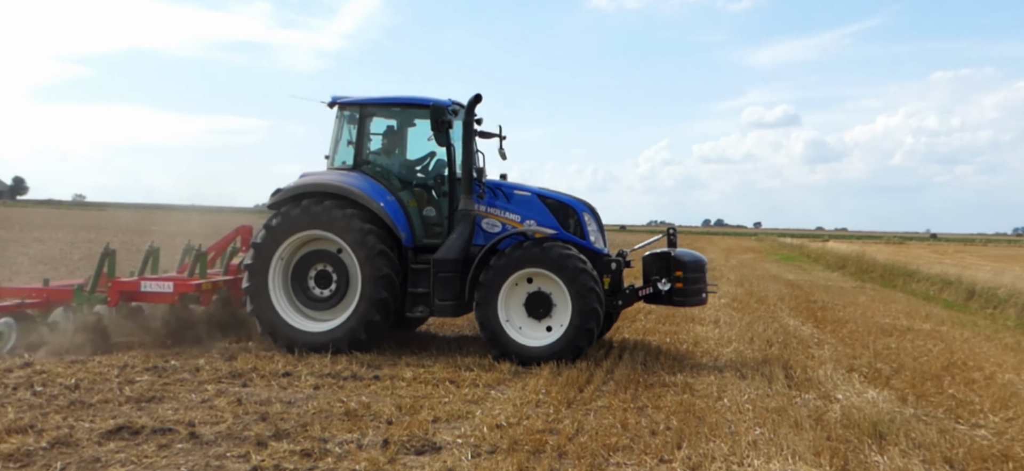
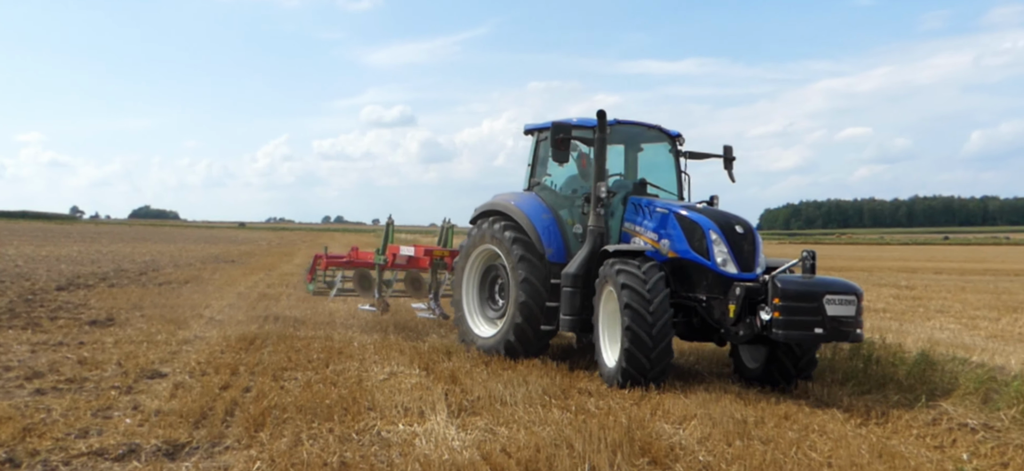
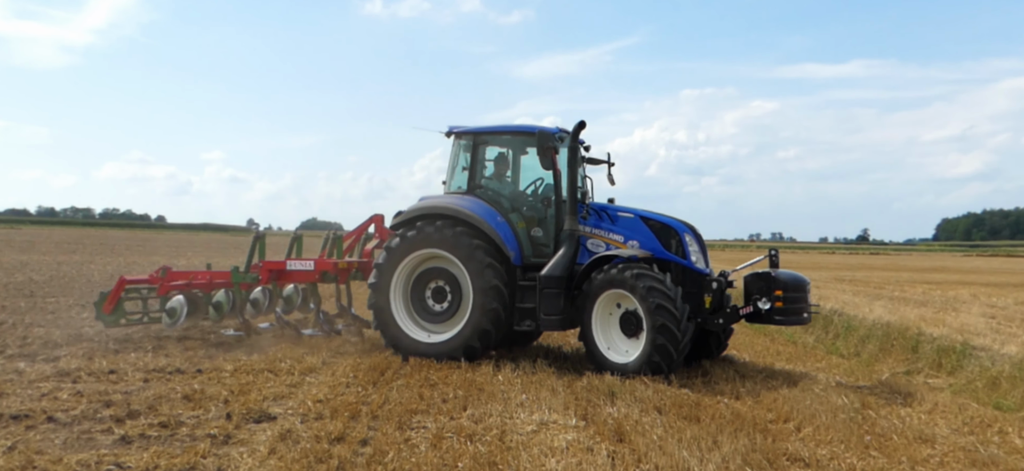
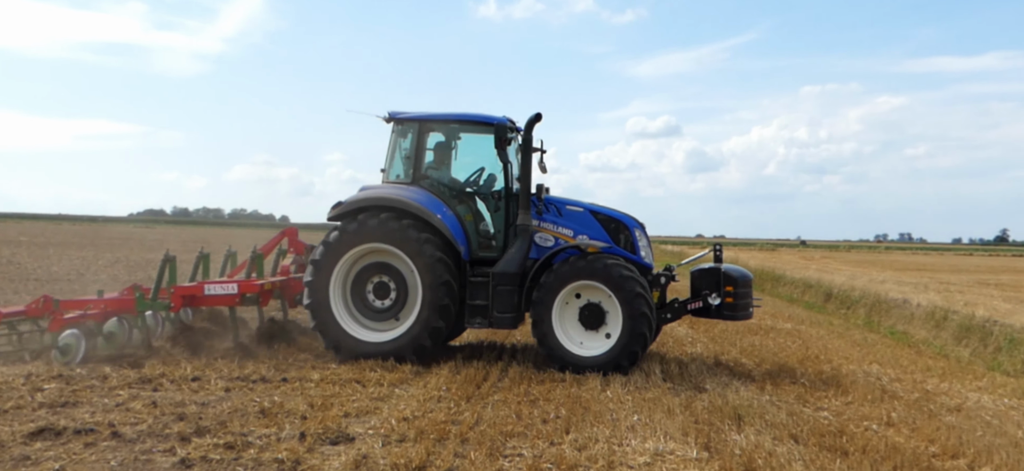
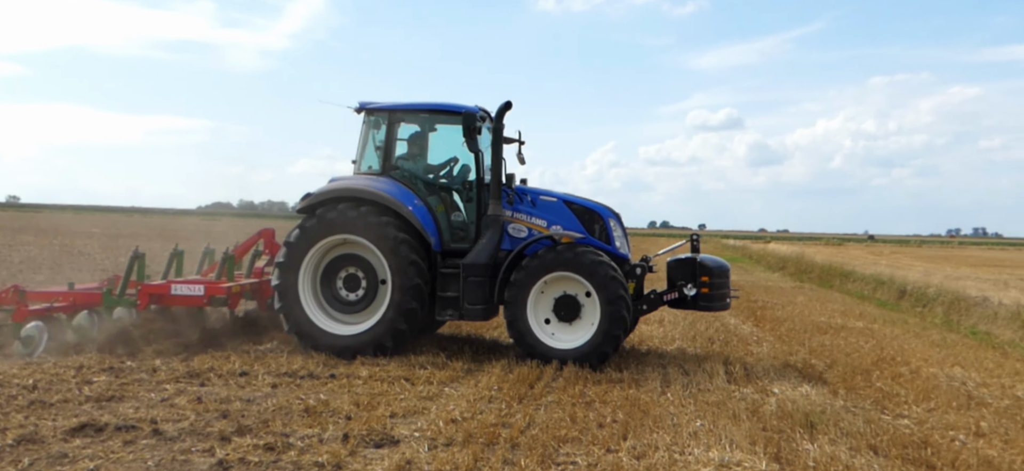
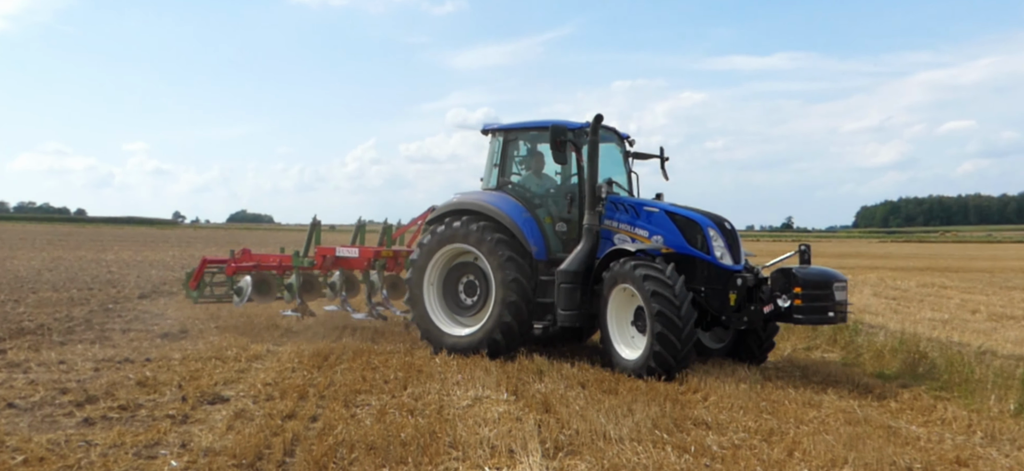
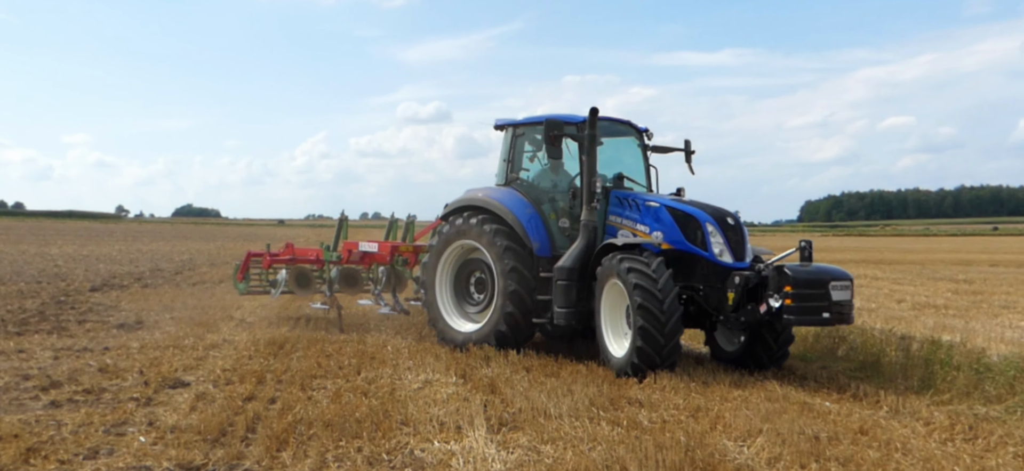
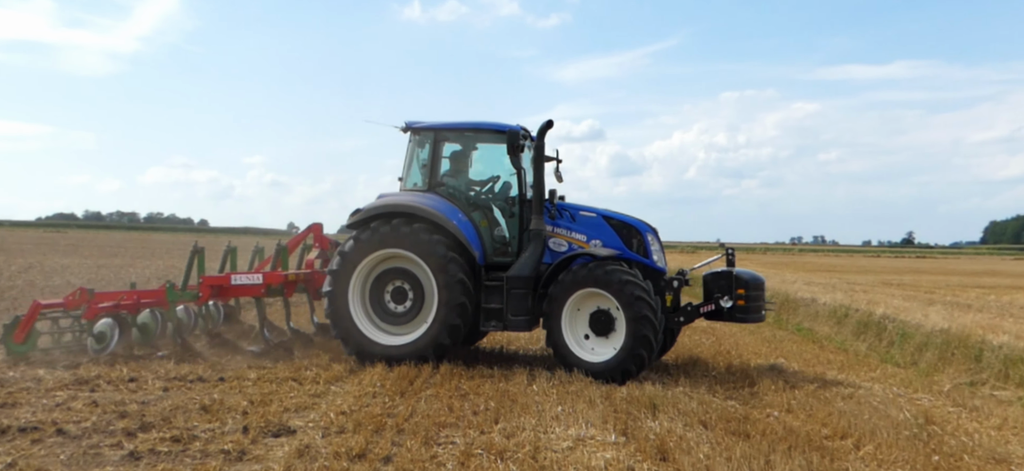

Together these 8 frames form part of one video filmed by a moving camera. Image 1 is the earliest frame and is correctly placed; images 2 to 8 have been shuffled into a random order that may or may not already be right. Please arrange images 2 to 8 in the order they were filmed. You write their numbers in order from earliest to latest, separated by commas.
5, 4, 8, 3, 6, 7, 2
